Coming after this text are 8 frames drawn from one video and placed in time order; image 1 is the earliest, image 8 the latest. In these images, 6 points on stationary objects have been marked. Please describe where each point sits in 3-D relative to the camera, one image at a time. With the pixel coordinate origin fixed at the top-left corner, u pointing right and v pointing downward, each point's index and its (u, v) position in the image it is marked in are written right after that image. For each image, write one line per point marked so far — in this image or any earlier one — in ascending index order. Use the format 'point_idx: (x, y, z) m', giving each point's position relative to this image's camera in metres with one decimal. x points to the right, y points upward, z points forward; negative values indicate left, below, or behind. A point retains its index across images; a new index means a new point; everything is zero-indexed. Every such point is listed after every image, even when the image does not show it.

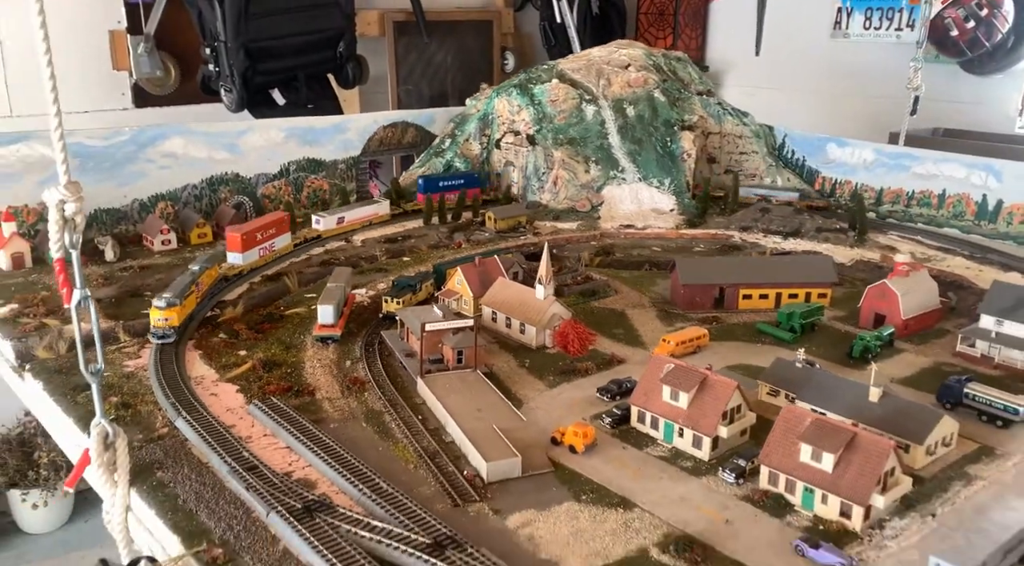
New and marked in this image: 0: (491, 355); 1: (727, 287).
0: (-0.2, -0.8, +9.1) m
1: (+2.6, -0.1, +10.3) m
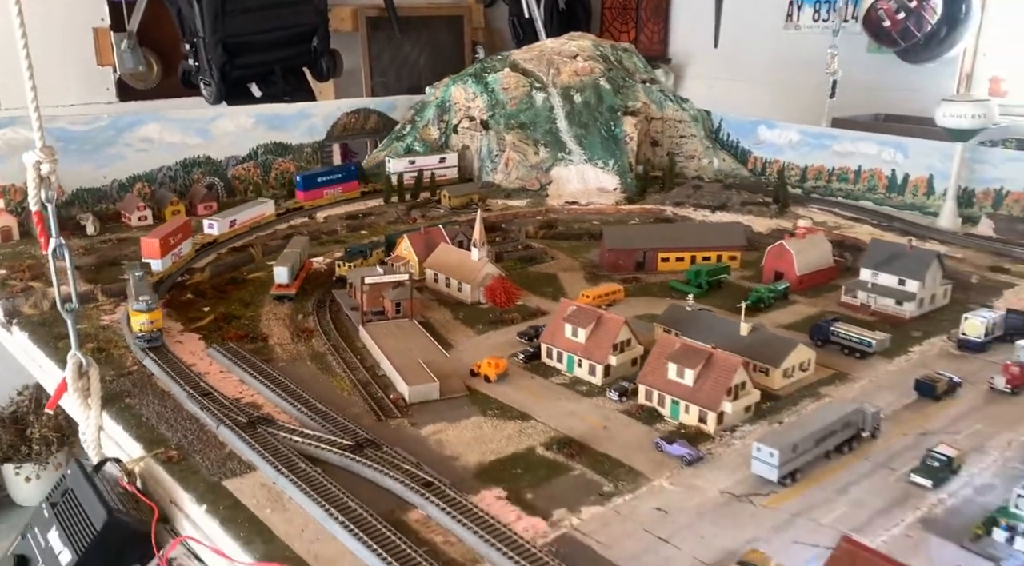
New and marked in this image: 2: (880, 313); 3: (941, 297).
0: (-1.0, -0.3, +10.2) m
1: (+1.8, +0.4, +11.5) m
2: (+4.2, -0.4, +9.8) m
3: (+4.9, -0.2, +9.8) m
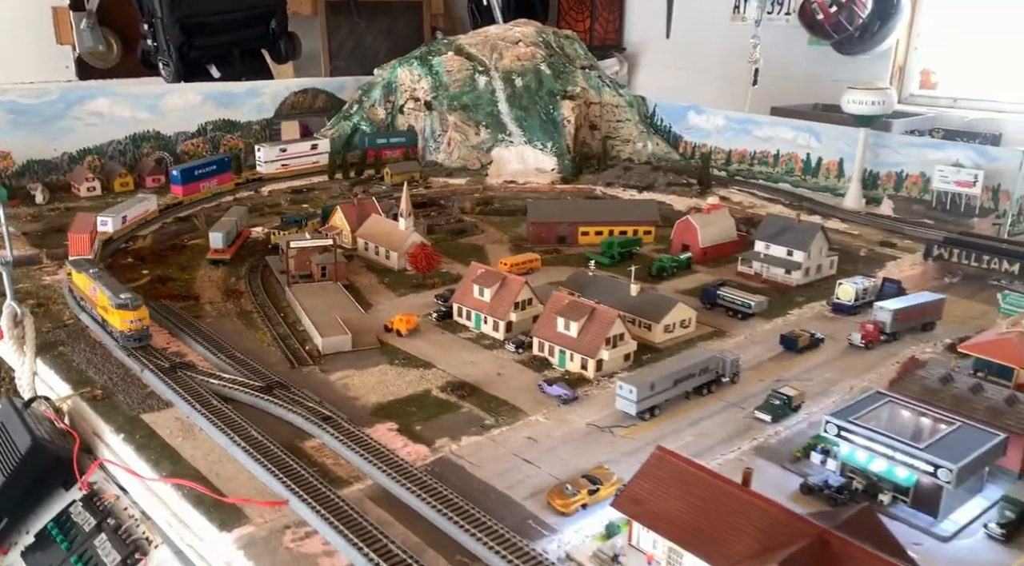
0: (-2.0, +0.1, +10.9) m
1: (+0.8, +0.8, +12.2) m
2: (+3.2, 0.0, +10.6) m
3: (+3.9, +0.2, +10.7) m
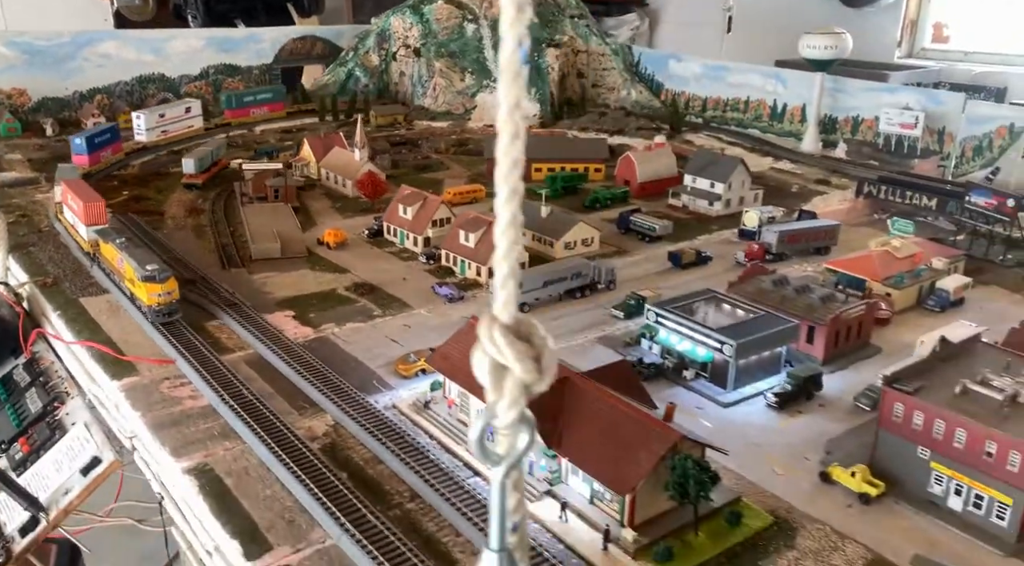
0: (-2.8, +1.2, +11.9) m
1: (+0.2, +1.9, +13.0) m
2: (+2.4, +0.9, +11.3) m
3: (+3.1, +1.1, +11.2) m
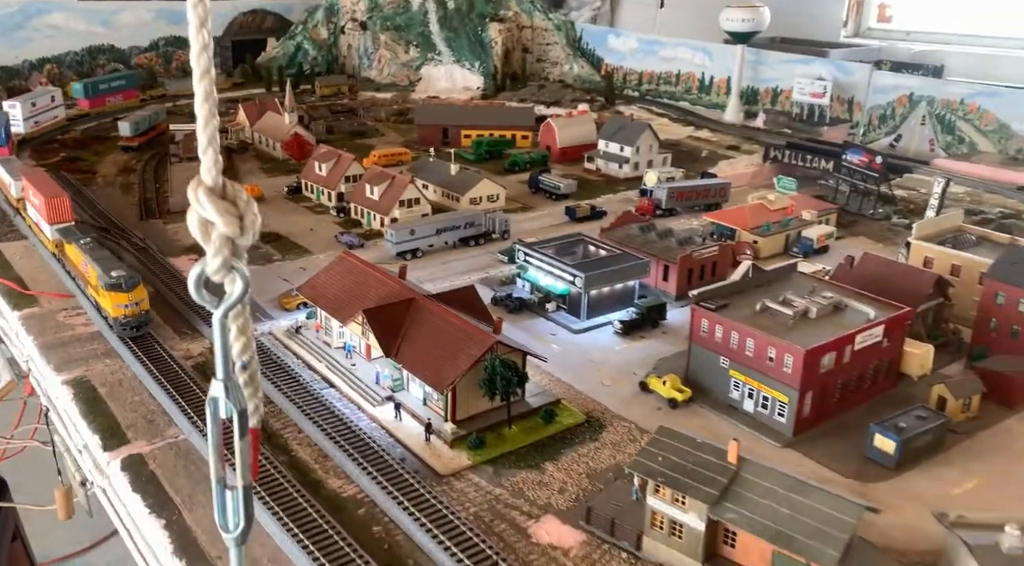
0: (-3.9, +1.8, +12.4) m
1: (-1.0, +2.5, +13.5) m
2: (+1.3, +1.5, +11.8) m
3: (+2.0, +1.7, +11.8) m
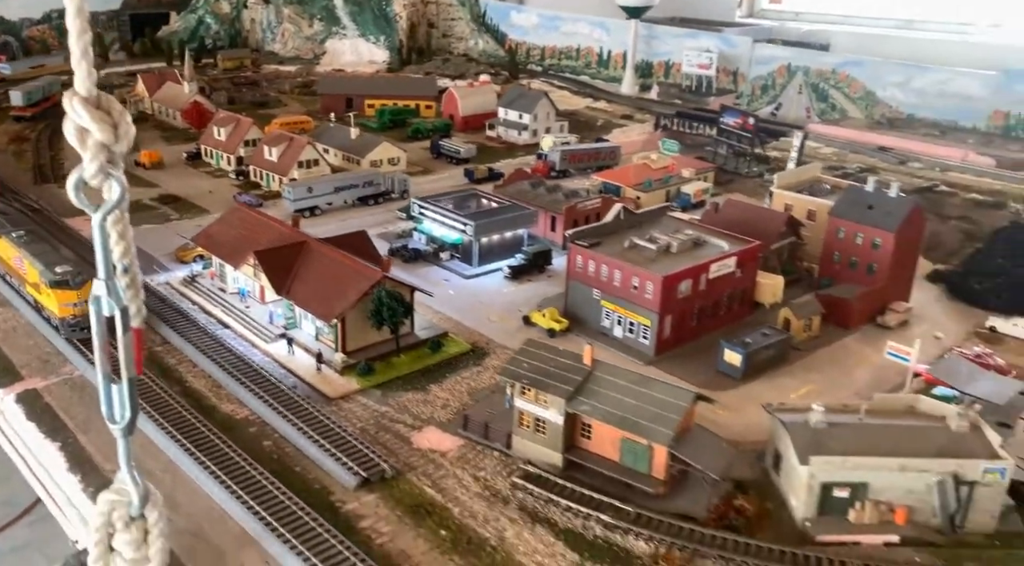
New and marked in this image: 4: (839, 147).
0: (-5.3, +2.2, +12.4) m
1: (-2.5, +3.0, +13.7) m
2: (-0.1, +2.0, +12.3) m
3: (+0.6, +2.2, +12.3) m
4: (+5.1, +2.3, +14.1) m
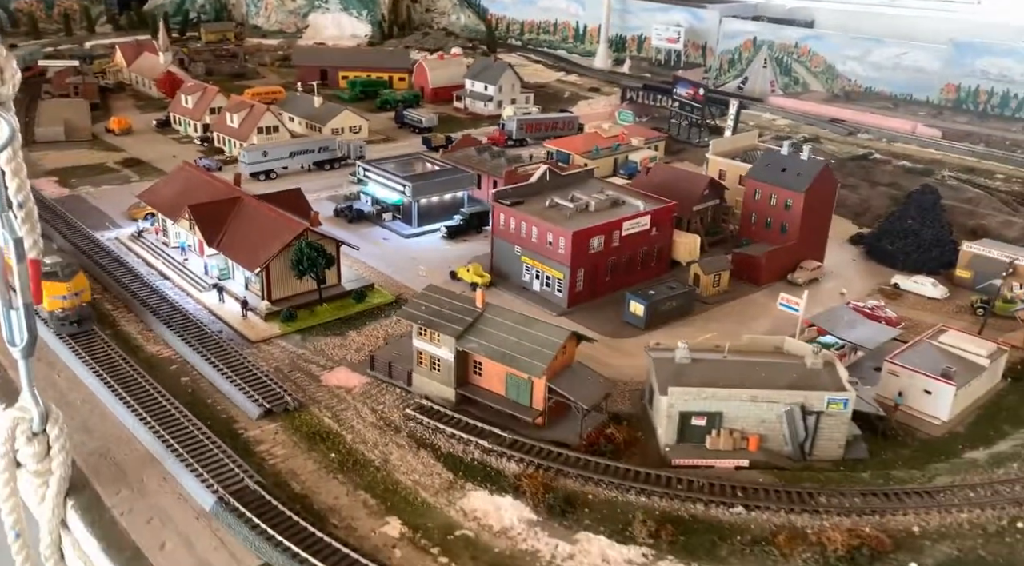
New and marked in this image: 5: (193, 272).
0: (-5.8, +2.7, +12.7) m
1: (-3.0, +3.5, +14.0) m
2: (-0.6, +2.5, +12.5) m
3: (+0.1, +2.7, +12.6) m
4: (+4.6, +2.7, +14.3) m
5: (-2.6, +0.1, +7.0) m
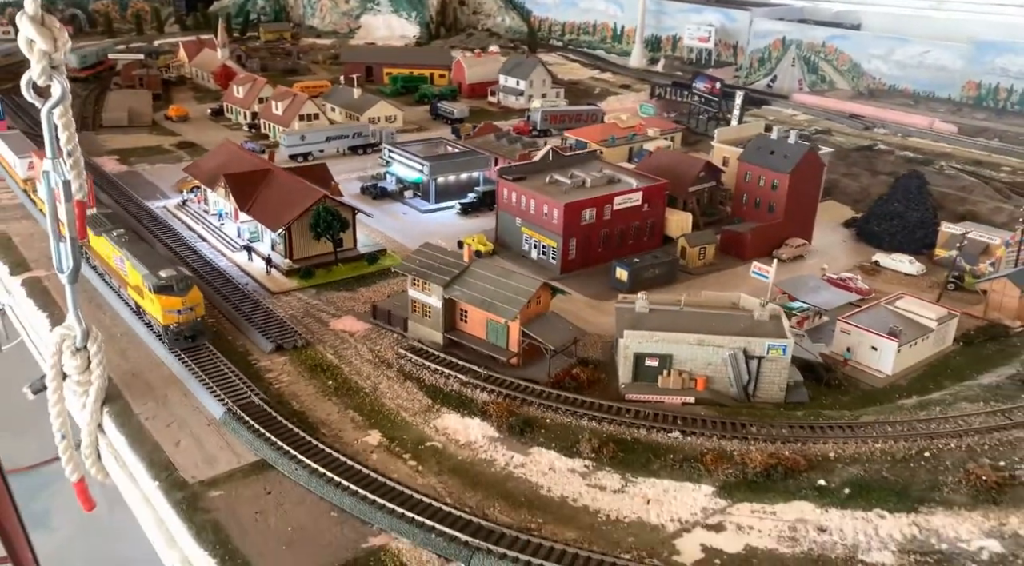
0: (-5.3, +3.0, +13.7) m
1: (-2.4, +3.7, +14.8) m
2: (-0.1, +2.7, +13.2) m
3: (+0.6, +2.9, +13.2) m
4: (+5.2, +2.8, +14.6) m
5: (-2.5, +0.4, +7.8) m
